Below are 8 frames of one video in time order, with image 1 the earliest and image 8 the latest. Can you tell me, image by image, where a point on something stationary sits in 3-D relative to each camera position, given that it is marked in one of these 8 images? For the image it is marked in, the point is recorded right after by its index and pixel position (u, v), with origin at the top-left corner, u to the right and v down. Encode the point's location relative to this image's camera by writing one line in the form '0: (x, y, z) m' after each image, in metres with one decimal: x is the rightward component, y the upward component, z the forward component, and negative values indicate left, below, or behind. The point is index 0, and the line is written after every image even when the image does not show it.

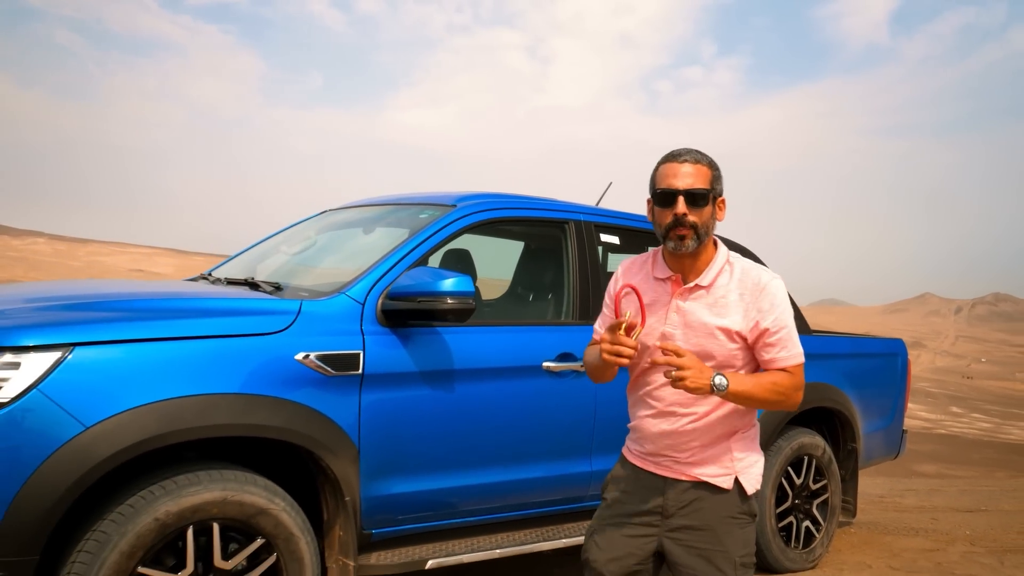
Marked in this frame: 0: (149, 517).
0: (-1.2, -0.8, +2.7) m
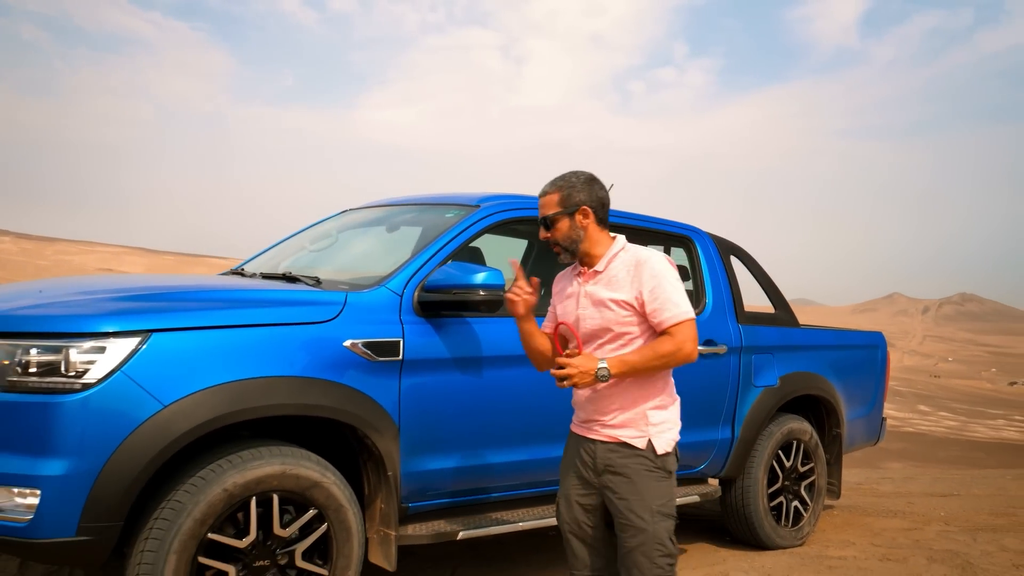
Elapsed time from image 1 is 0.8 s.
0: (-1.1, -0.7, +2.9) m
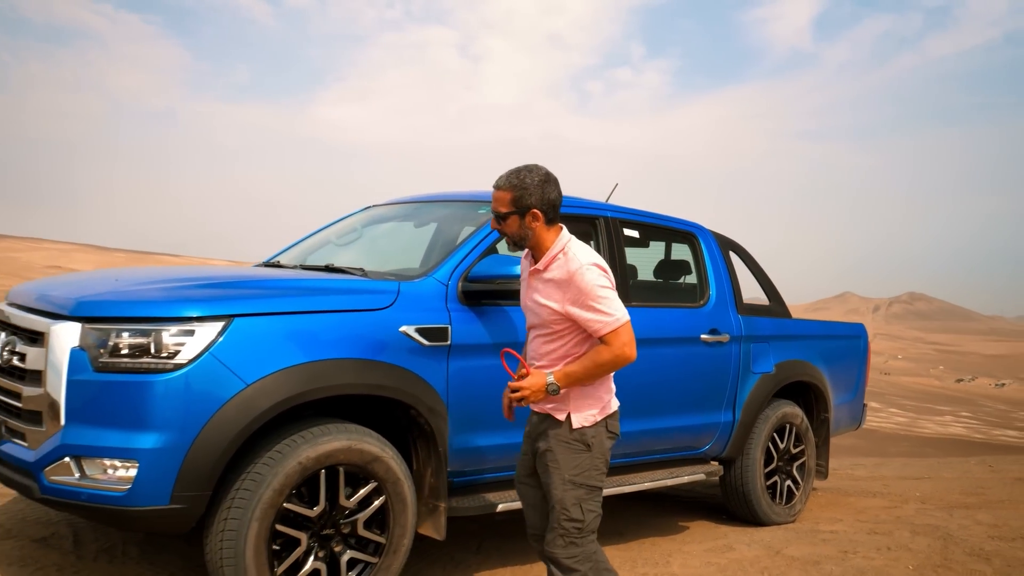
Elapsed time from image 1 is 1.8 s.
0: (-0.9, -0.7, +3.2) m
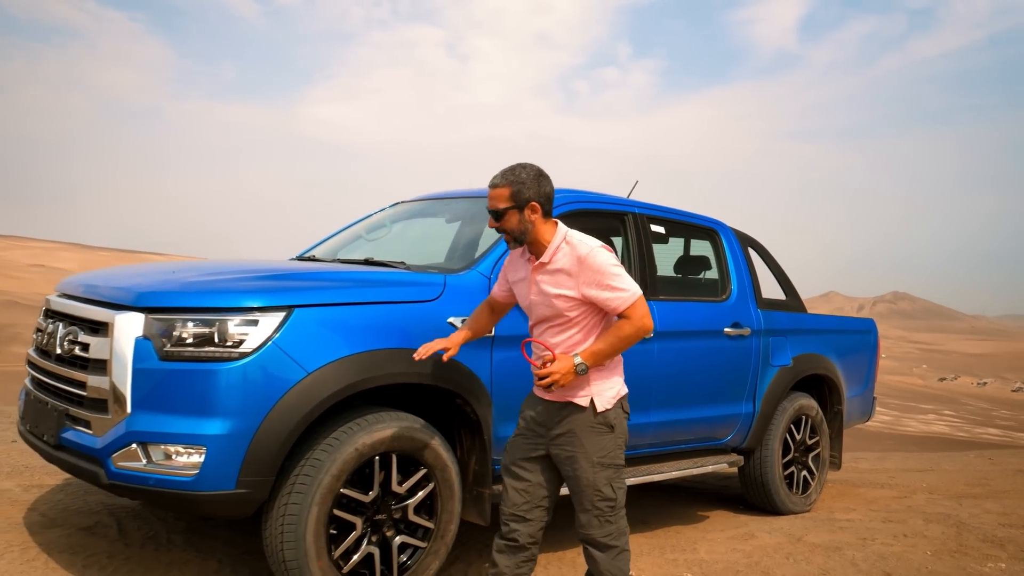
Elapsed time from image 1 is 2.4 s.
0: (-0.7, -0.7, +3.3) m
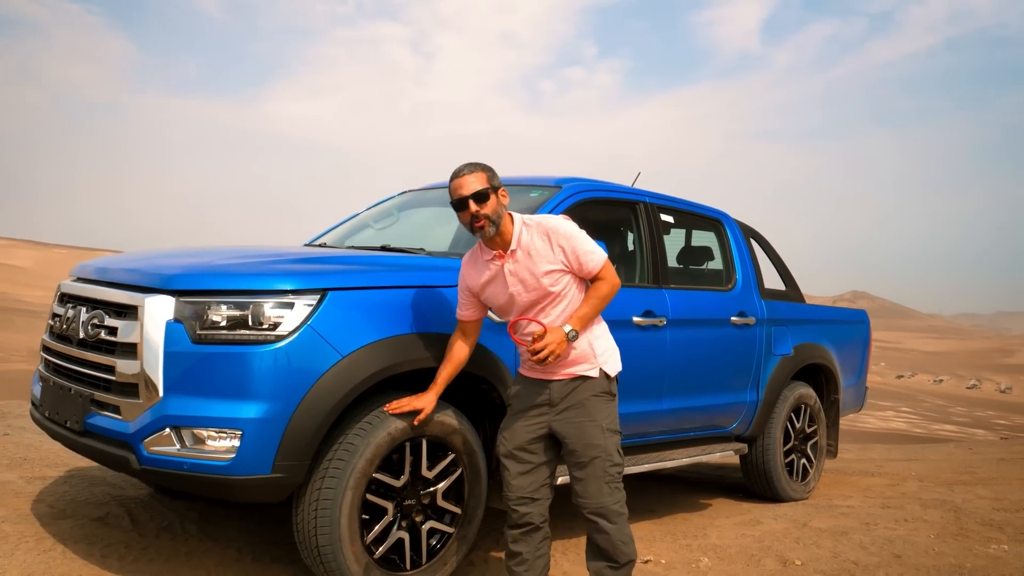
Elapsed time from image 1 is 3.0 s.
0: (-0.5, -0.6, +3.3) m
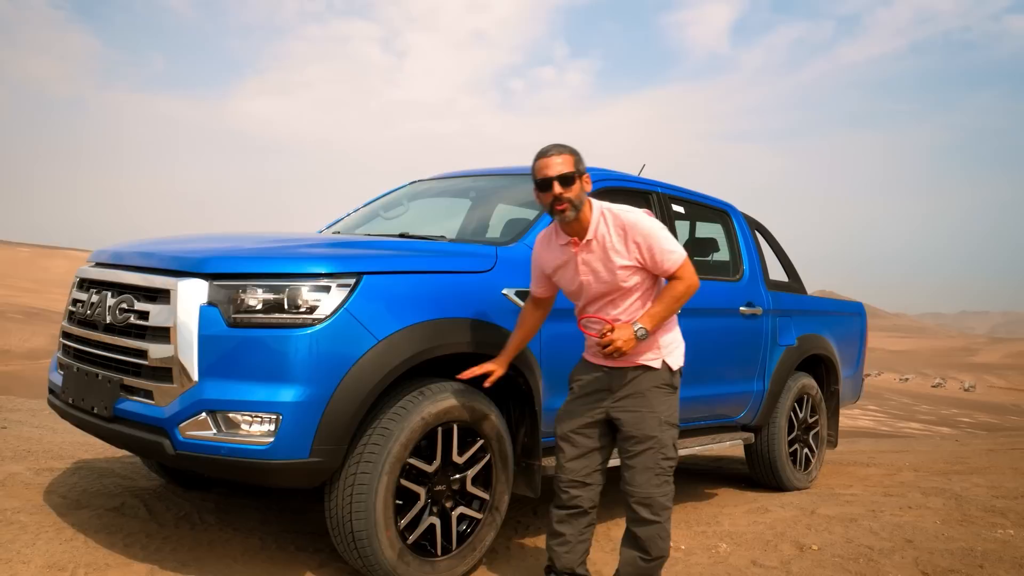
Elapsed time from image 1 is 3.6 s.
0: (-0.4, -0.5, +3.2) m
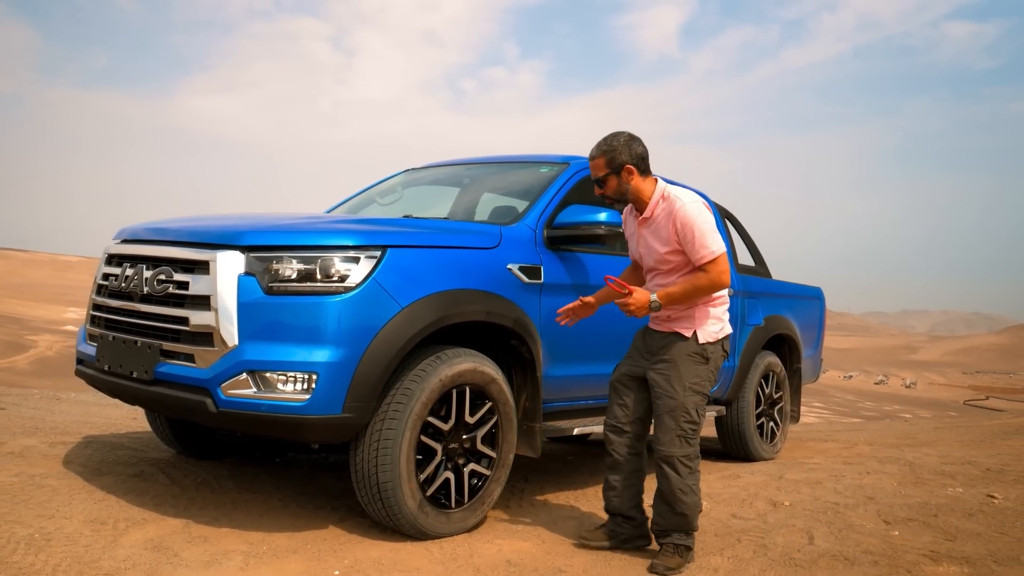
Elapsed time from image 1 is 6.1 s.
0: (-0.3, -0.4, +3.5) m
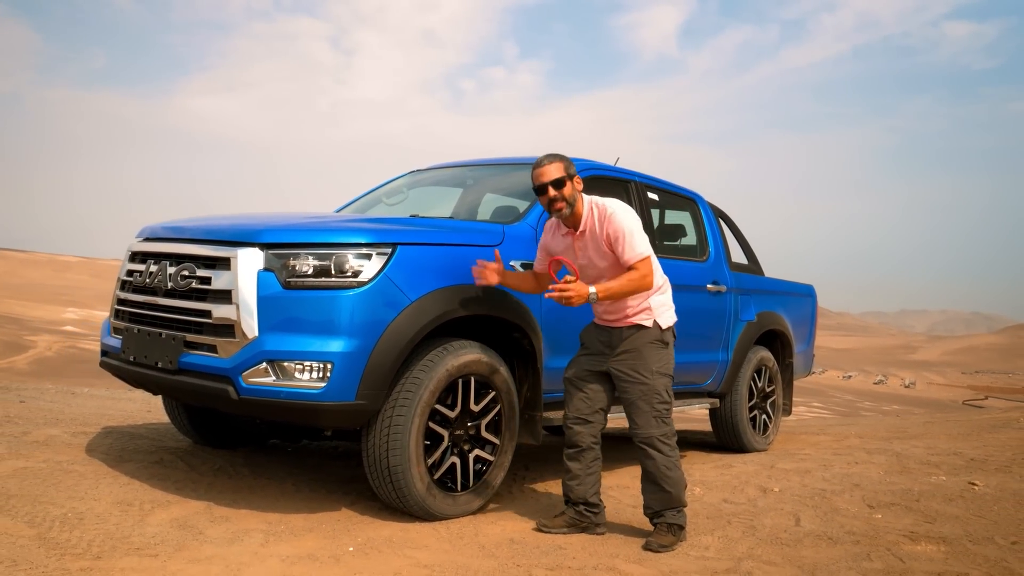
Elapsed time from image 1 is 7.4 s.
0: (-0.3, -0.4, +3.8) m
